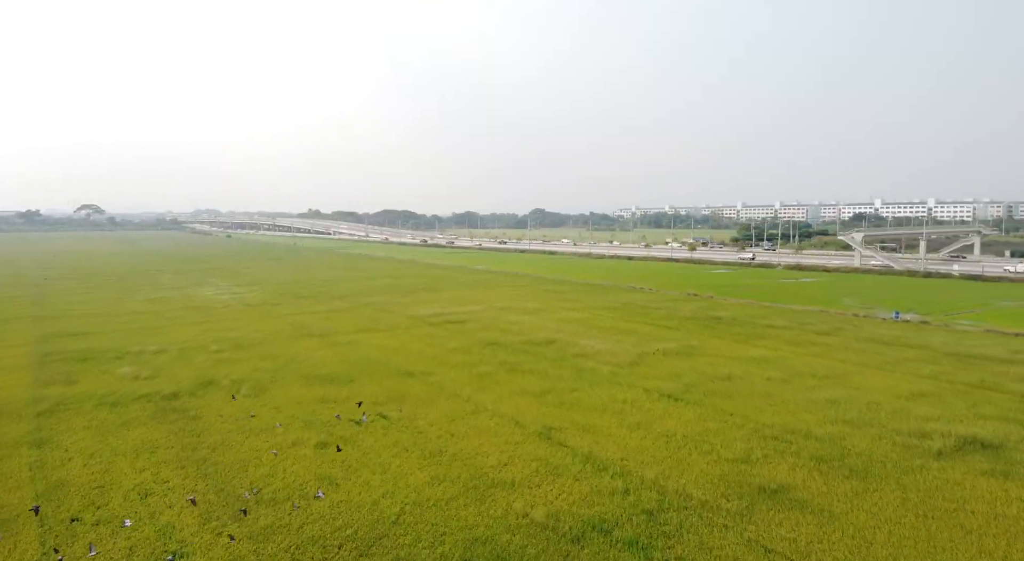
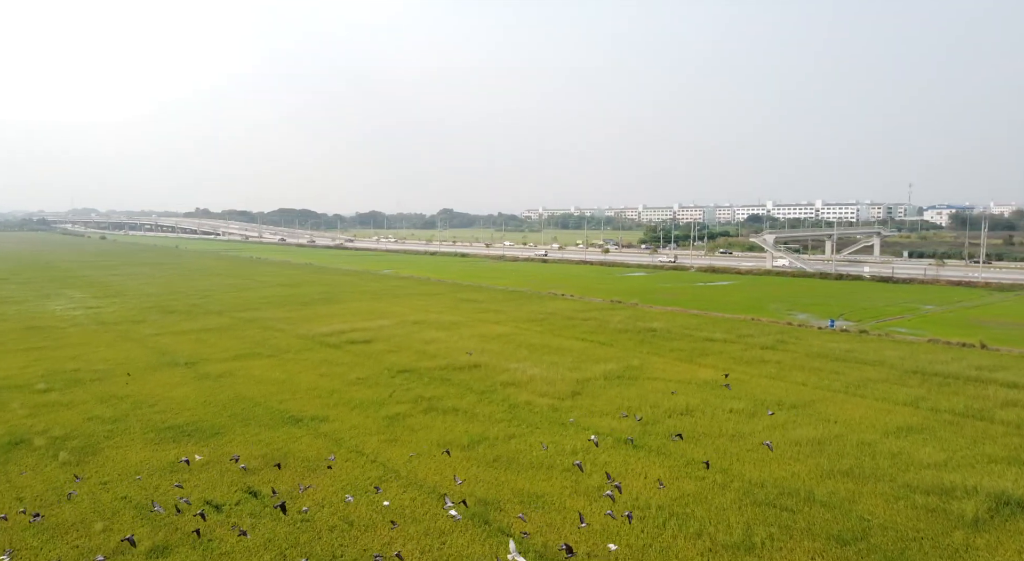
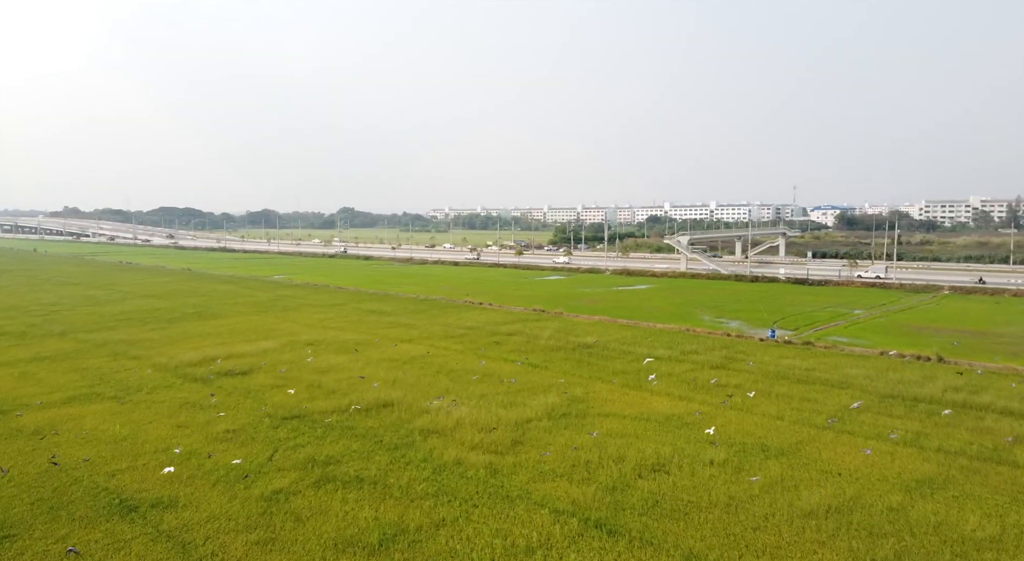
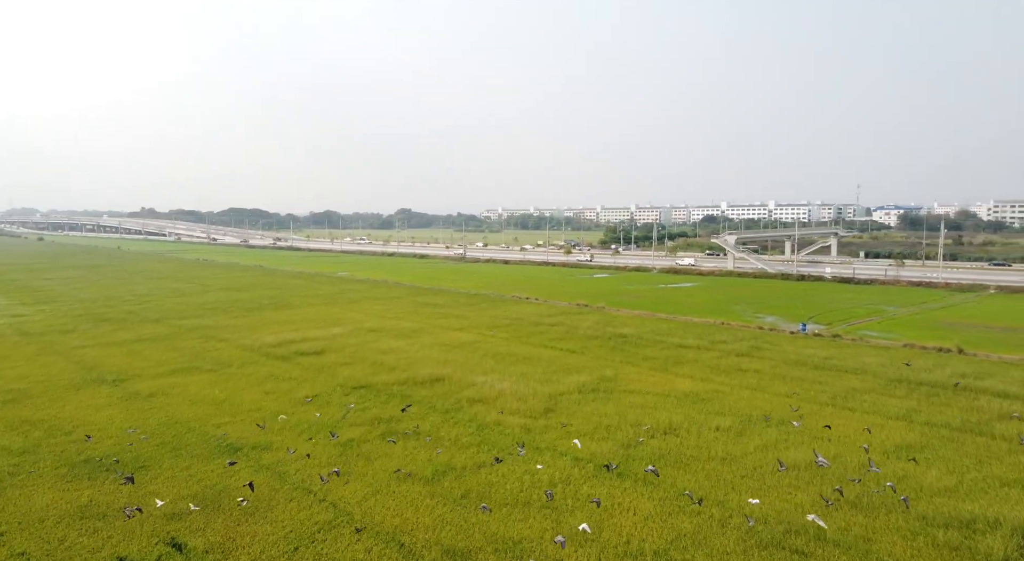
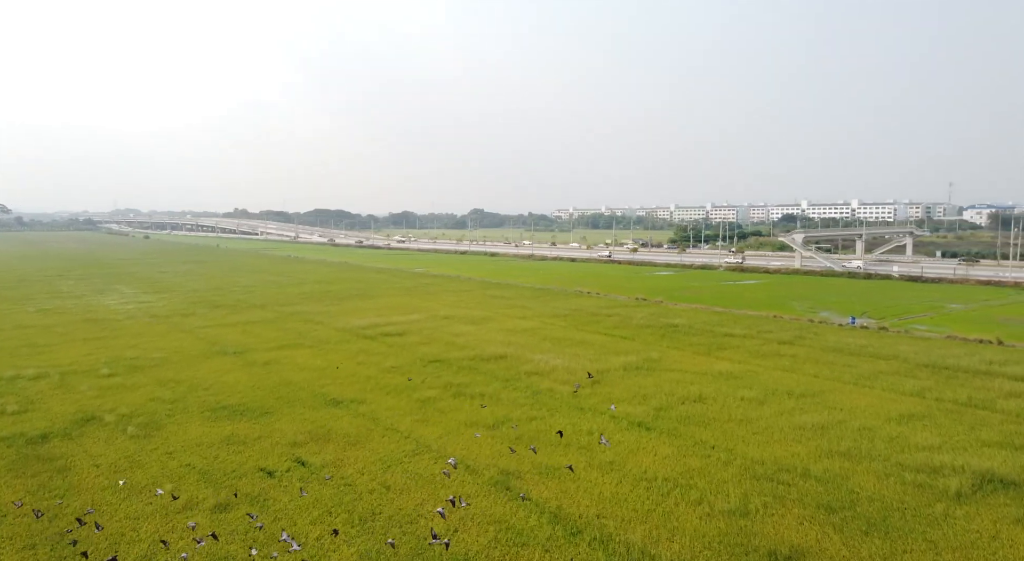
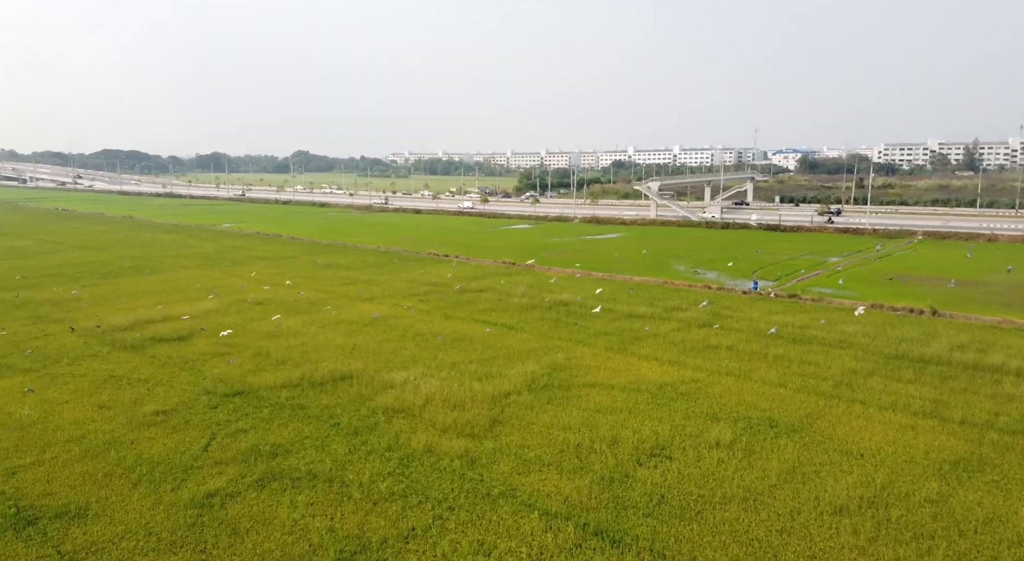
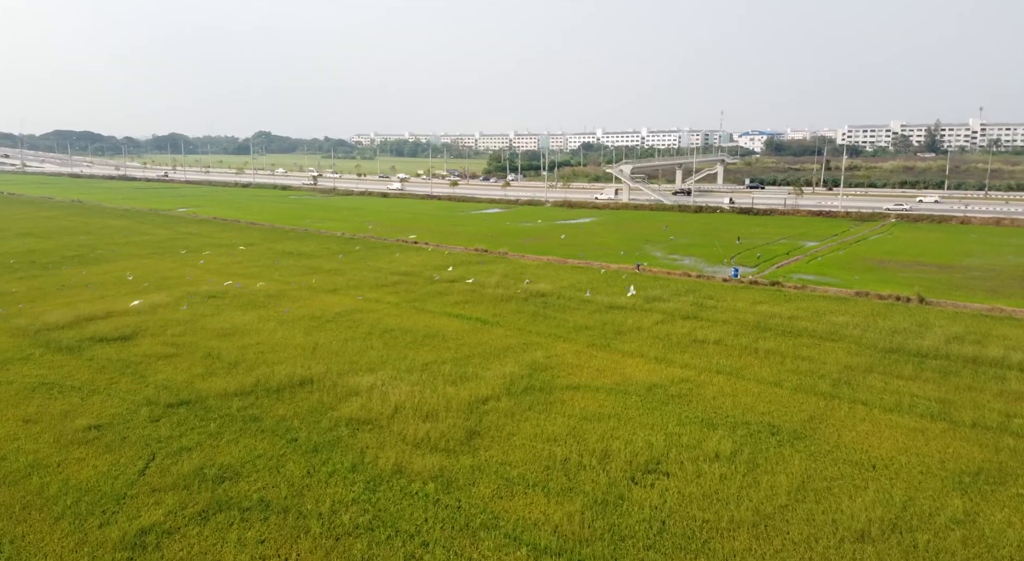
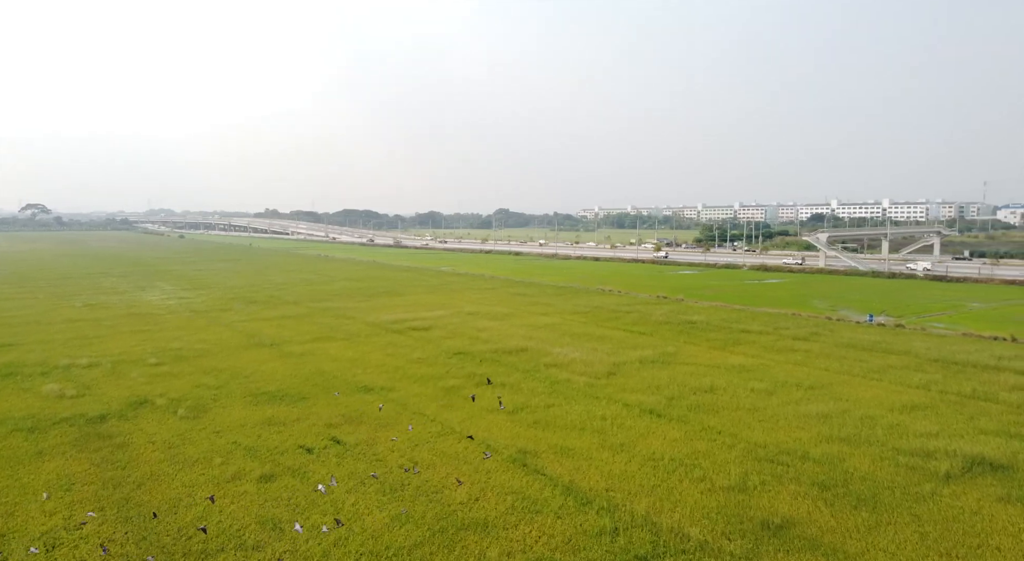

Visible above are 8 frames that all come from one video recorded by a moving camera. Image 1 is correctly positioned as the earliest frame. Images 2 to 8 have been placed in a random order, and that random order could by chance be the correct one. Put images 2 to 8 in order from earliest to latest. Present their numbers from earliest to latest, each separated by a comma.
8, 5, 2, 4, 3, 6, 7
